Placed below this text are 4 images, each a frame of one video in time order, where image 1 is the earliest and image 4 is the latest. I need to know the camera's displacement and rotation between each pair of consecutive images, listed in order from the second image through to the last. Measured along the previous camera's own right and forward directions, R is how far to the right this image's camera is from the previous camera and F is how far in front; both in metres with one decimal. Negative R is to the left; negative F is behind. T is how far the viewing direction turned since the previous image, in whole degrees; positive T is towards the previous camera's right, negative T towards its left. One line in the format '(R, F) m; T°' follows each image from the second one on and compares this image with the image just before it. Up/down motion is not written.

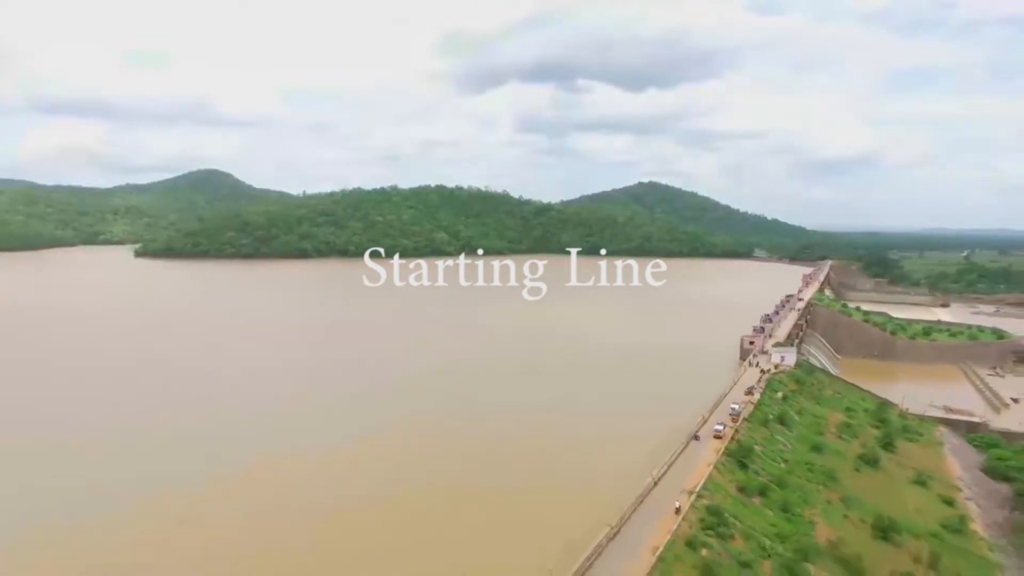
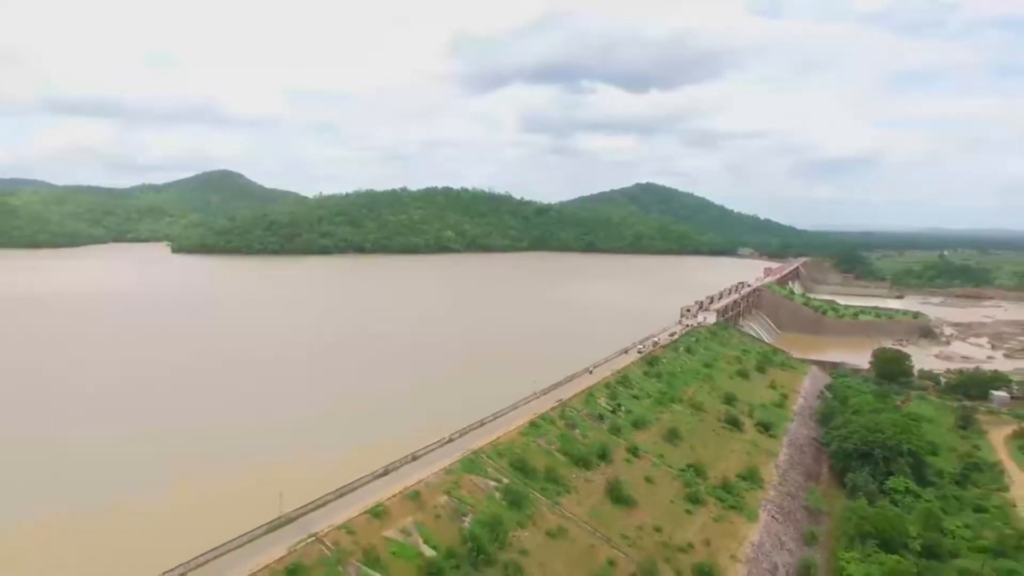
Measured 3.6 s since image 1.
(-0.2, -10.9) m; 0°
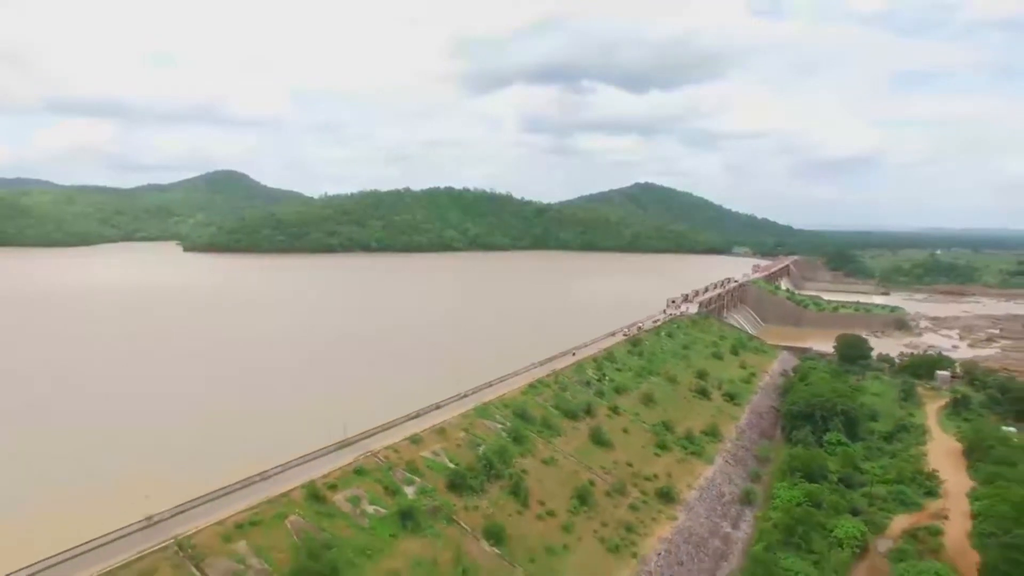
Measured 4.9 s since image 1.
(-0.1, -3.9) m; 0°
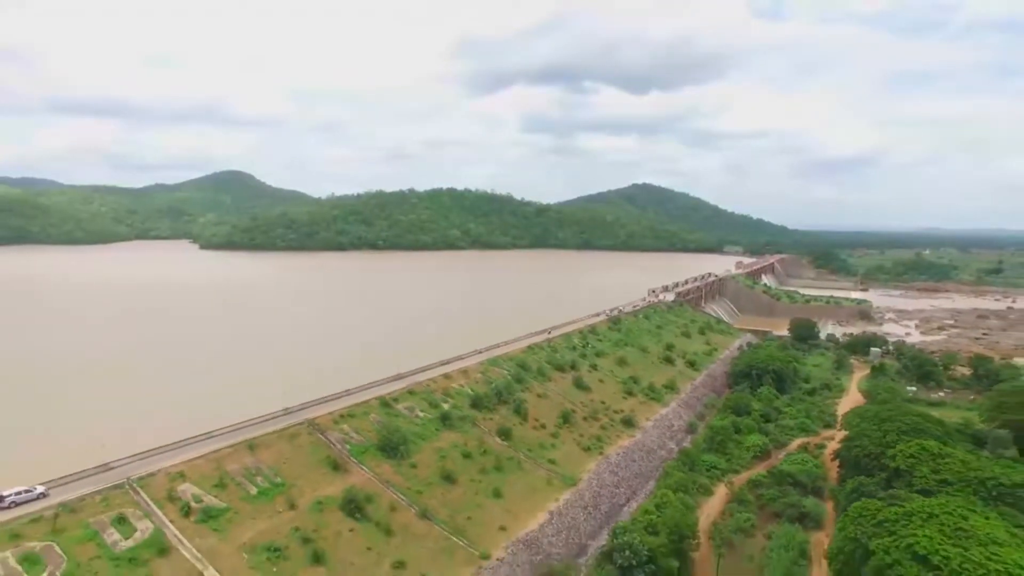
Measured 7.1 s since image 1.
(-0.1, -6.3) m; 0°
